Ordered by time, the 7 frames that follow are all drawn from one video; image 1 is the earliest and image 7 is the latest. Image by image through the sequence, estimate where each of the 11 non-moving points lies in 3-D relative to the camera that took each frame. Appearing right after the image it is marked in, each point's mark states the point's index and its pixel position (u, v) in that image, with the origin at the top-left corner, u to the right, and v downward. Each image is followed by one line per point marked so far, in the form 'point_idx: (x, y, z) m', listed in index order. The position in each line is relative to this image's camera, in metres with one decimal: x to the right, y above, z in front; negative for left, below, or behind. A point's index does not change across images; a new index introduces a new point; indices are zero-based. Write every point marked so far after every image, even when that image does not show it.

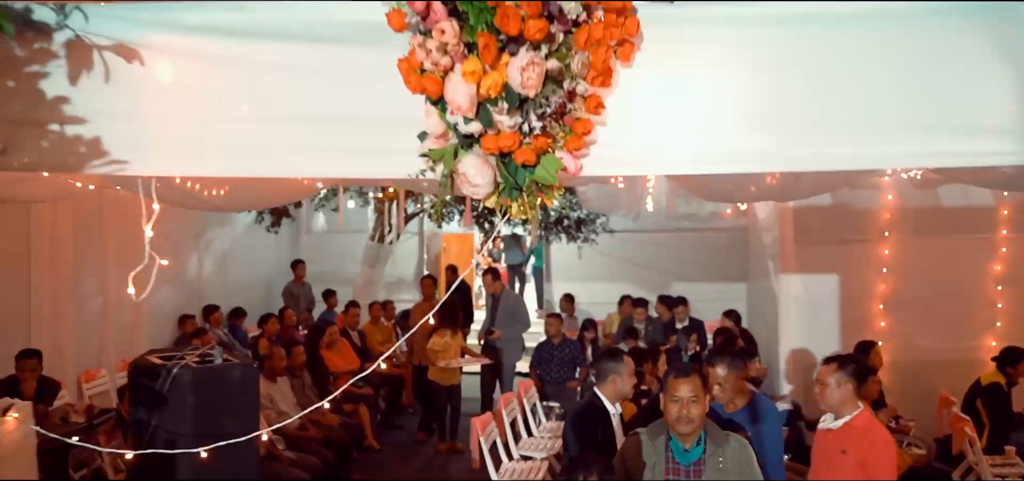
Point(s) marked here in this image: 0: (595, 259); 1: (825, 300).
0: (+0.6, -0.1, +7.0) m
1: (+1.7, -0.3, +5.0) m
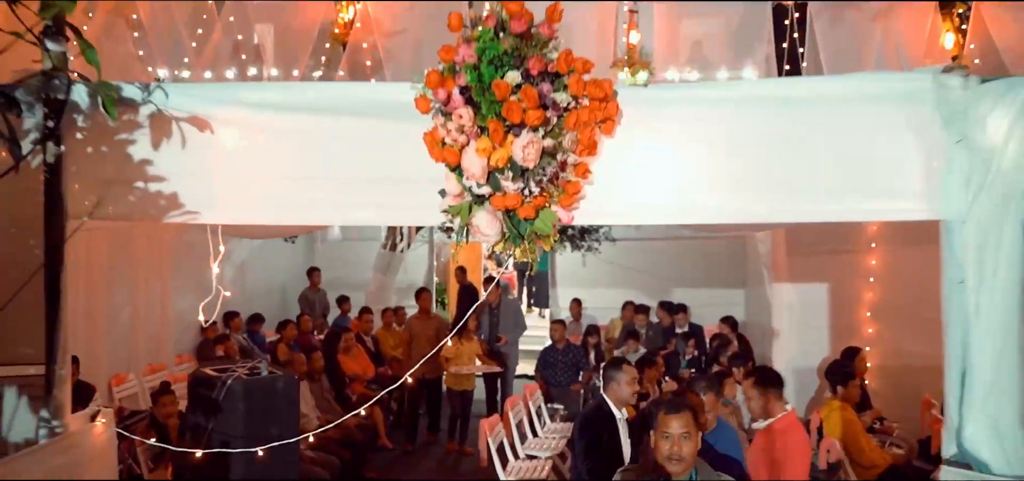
0: (+0.7, -0.2, +7.3) m
1: (+1.7, -0.4, +5.3) m
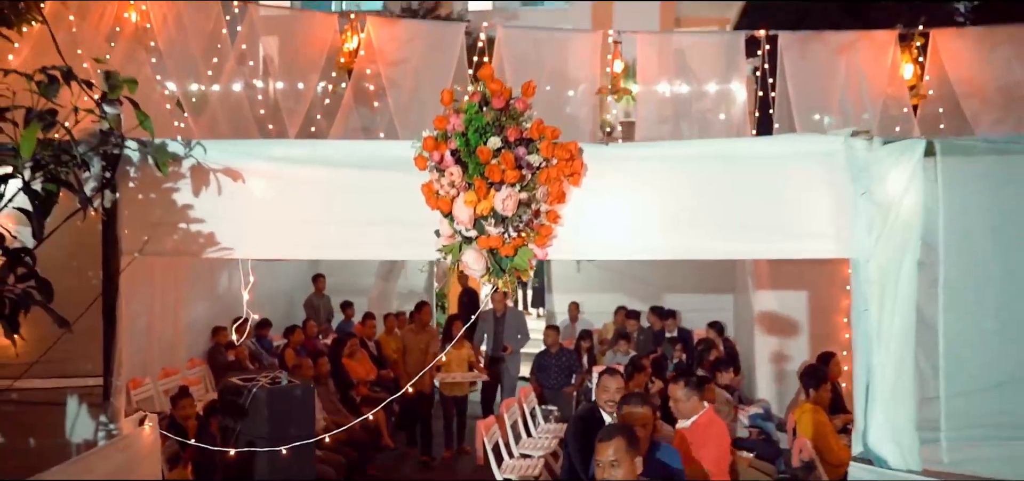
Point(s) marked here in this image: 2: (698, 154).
0: (+0.6, -0.3, +7.6) m
1: (+1.7, -0.4, +5.6) m
2: (+0.4, +0.2, +1.9) m
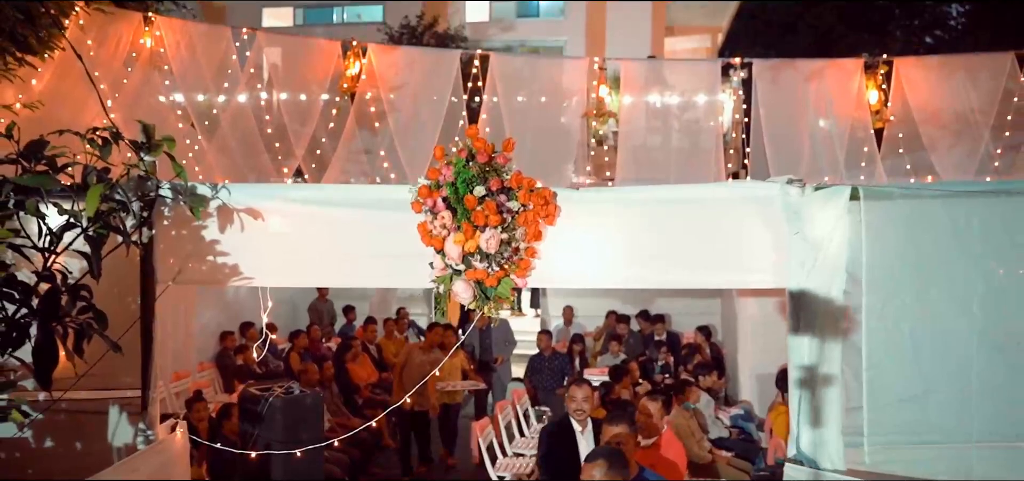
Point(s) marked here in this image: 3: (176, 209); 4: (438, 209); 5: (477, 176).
0: (+0.6, -0.3, +7.9) m
1: (+1.6, -0.5, +5.9) m
2: (+0.3, +0.1, +2.2) m
3: (-0.8, +0.1, +2.3) m
4: (-0.2, +0.1, +2.1) m
5: (-0.1, +0.1, +2.1) m
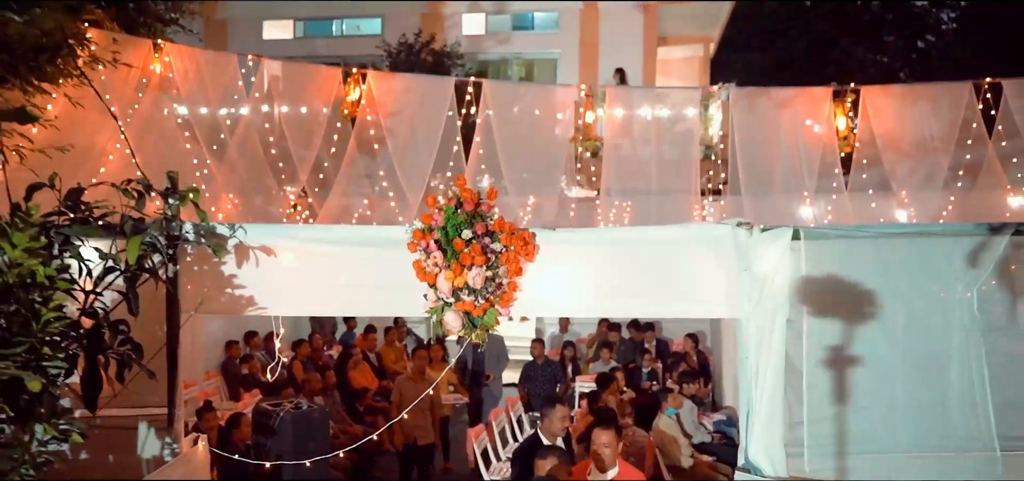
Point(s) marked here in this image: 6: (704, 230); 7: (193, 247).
0: (+0.6, -0.4, +8.1) m
1: (+1.6, -0.6, +6.2) m
2: (+0.3, 0.0, +2.5) m
3: (-0.8, 0.0, +2.6) m
4: (-0.2, 0.0, +2.4) m
5: (-0.1, 0.0, +2.4) m
6: (+0.5, 0.0, +2.4) m
7: (-0.9, 0.0, +2.6) m
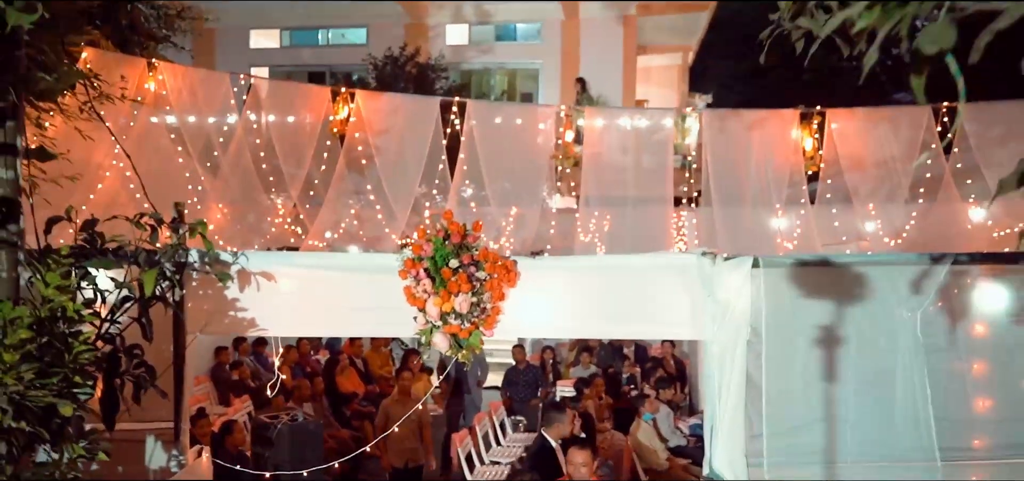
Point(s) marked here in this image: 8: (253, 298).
0: (+0.4, -0.5, +8.4) m
1: (+1.5, -0.7, +6.4) m
2: (+0.2, -0.1, +2.7) m
3: (-0.9, -0.1, +2.8) m
4: (-0.2, -0.1, +2.6) m
5: (-0.2, 0.0, +2.6) m
6: (+0.4, -0.1, +2.6) m
7: (-0.9, -0.1, +2.7) m
8: (-0.7, -0.2, +2.8) m
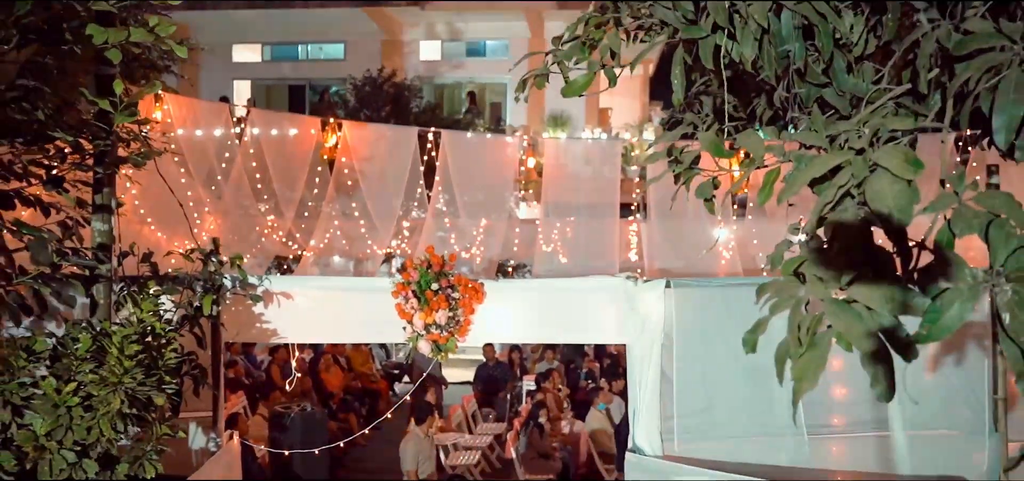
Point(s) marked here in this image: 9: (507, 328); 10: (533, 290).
0: (+0.1, -0.5, +9.1) m
1: (+1.2, -0.7, +7.2) m
2: (+0.1, -0.2, +3.4) m
3: (-1.0, -0.2, +3.5) m
4: (-0.4, -0.2, +3.3) m
5: (-0.3, -0.1, +3.3) m
6: (+0.3, -0.1, +3.4) m
7: (-1.0, -0.2, +3.5) m
8: (-0.9, -0.3, +3.5) m
9: (0.0, -0.3, +3.5) m
10: (+0.1, -0.2, +3.4) m
